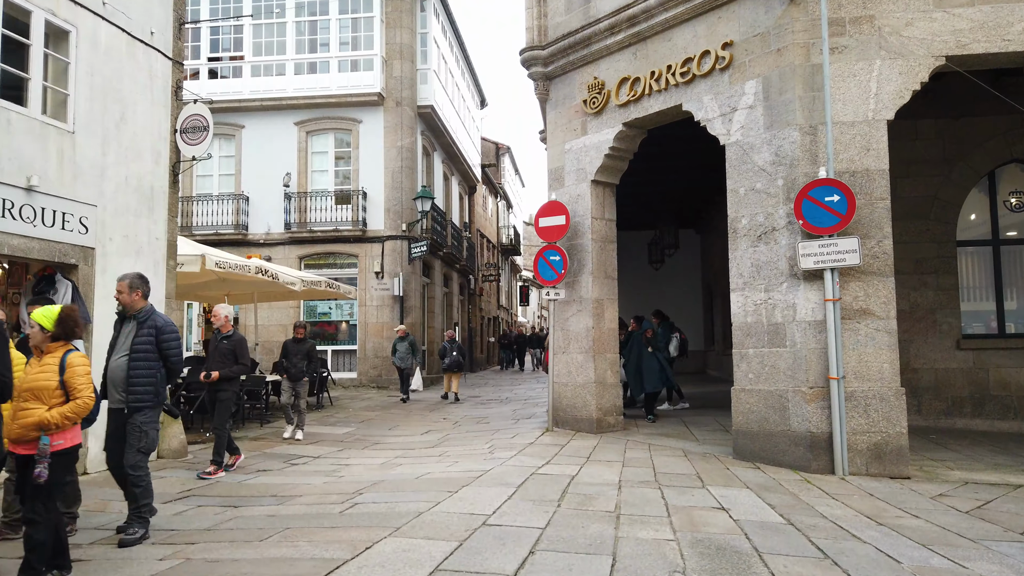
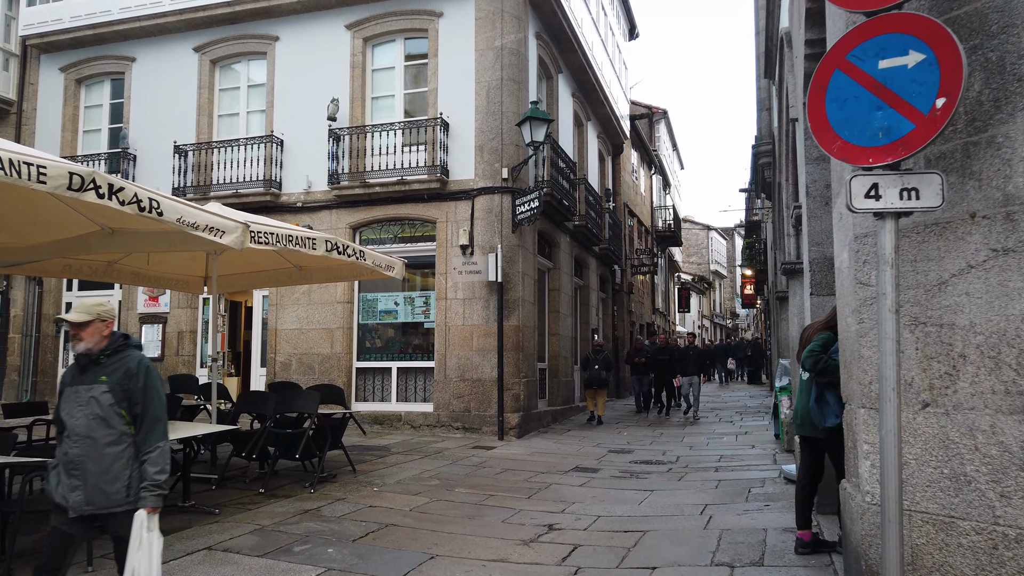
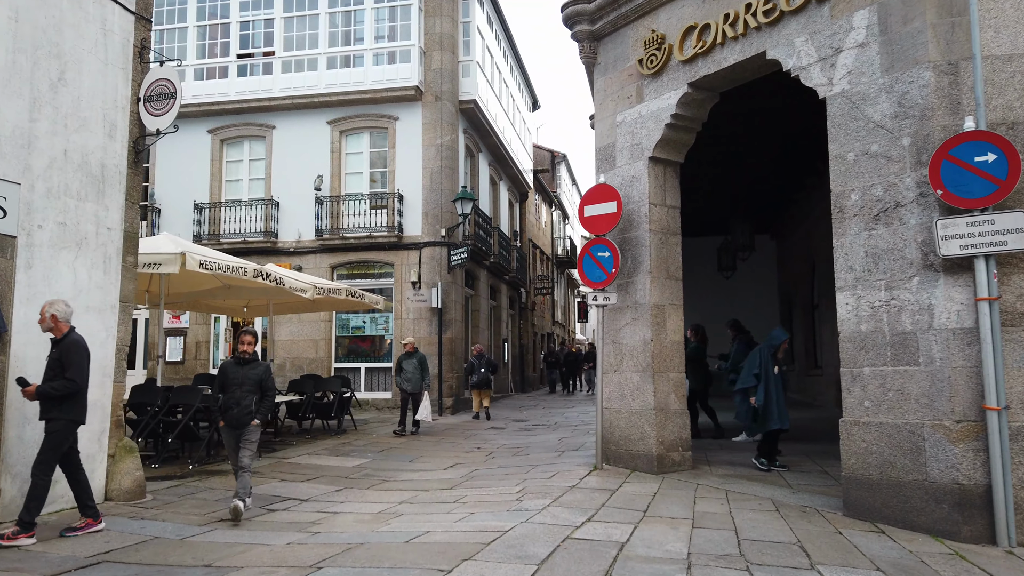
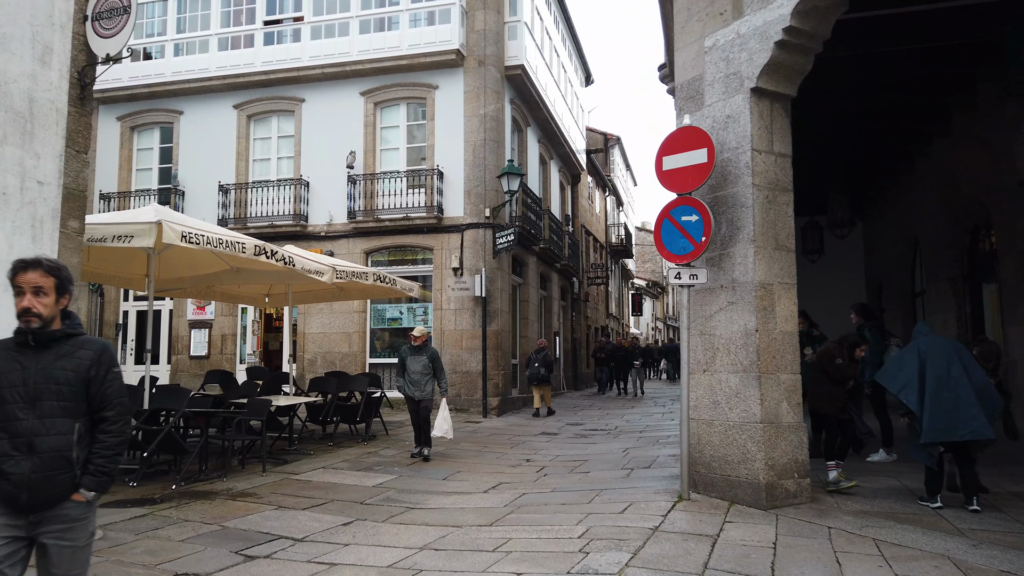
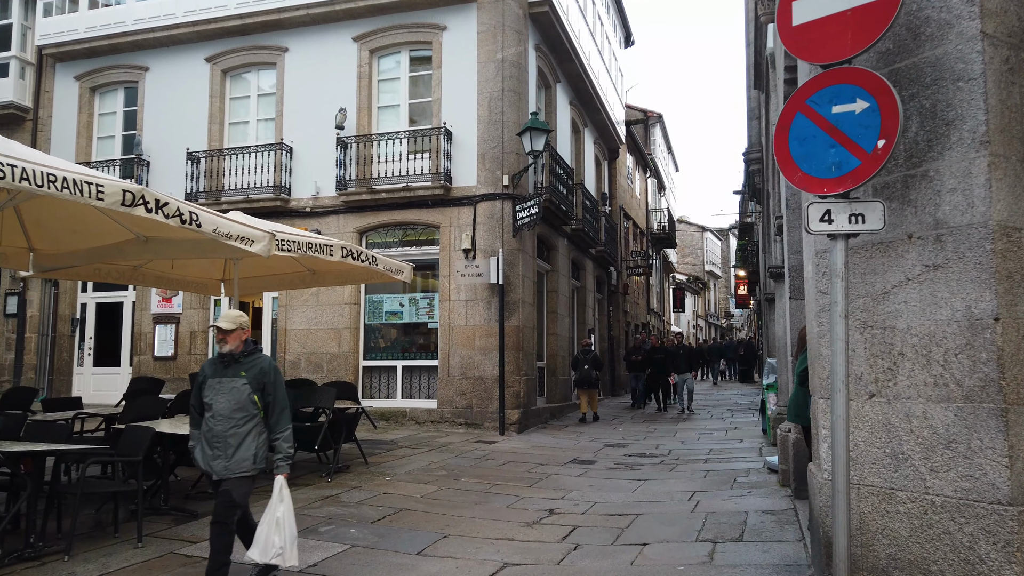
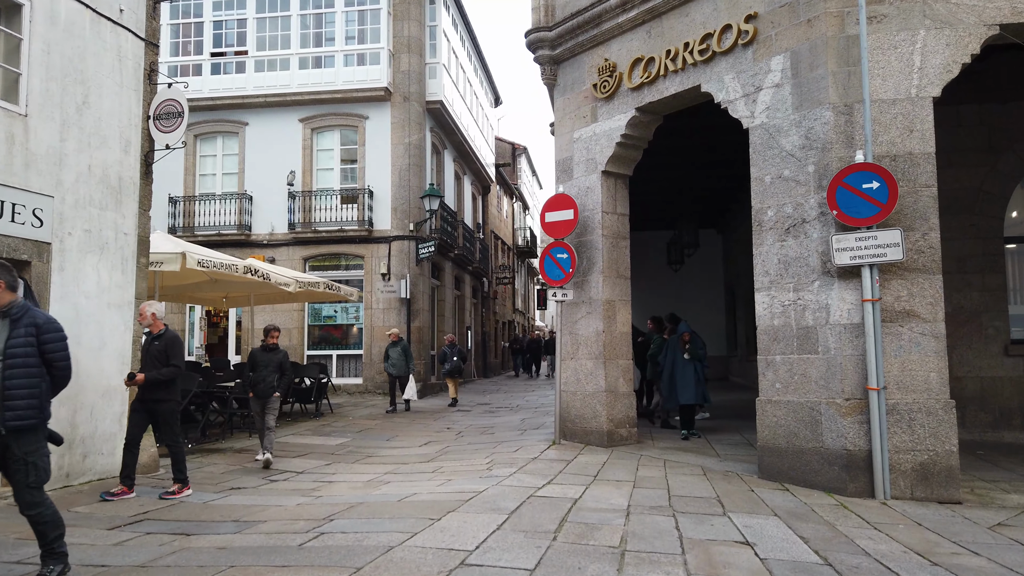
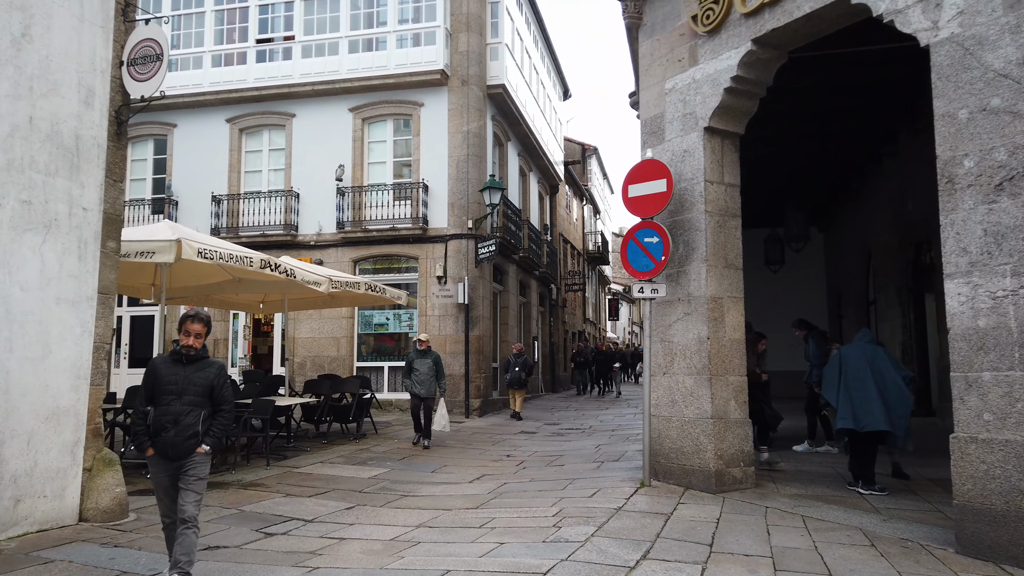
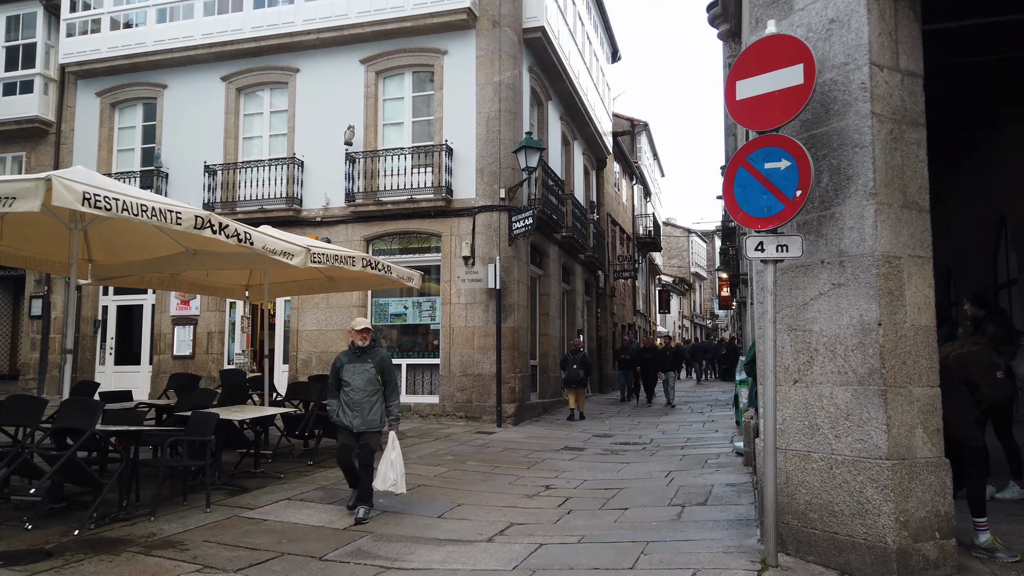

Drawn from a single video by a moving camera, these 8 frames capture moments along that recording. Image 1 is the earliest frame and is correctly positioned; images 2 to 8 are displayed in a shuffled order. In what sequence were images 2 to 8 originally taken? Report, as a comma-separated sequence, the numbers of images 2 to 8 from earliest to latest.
6, 3, 7, 4, 8, 5, 2
